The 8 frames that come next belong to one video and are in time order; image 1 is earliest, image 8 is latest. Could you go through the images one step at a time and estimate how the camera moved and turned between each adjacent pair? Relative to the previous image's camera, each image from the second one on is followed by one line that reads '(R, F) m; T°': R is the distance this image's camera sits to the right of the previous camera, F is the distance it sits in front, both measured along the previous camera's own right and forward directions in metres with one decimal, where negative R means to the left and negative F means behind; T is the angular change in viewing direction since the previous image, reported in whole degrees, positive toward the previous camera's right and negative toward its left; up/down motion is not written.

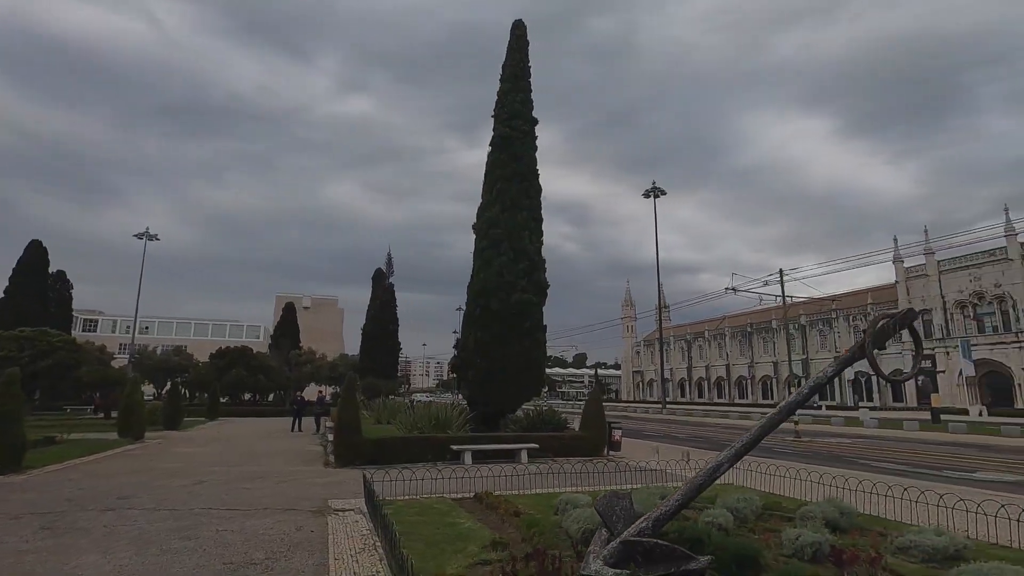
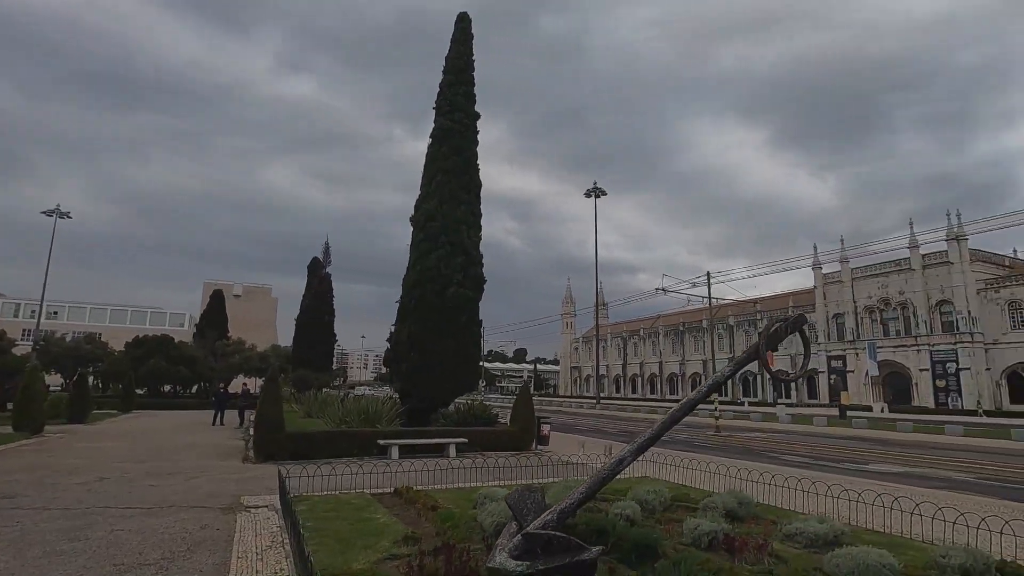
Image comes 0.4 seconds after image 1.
(+0.3, -0.1) m; +6°
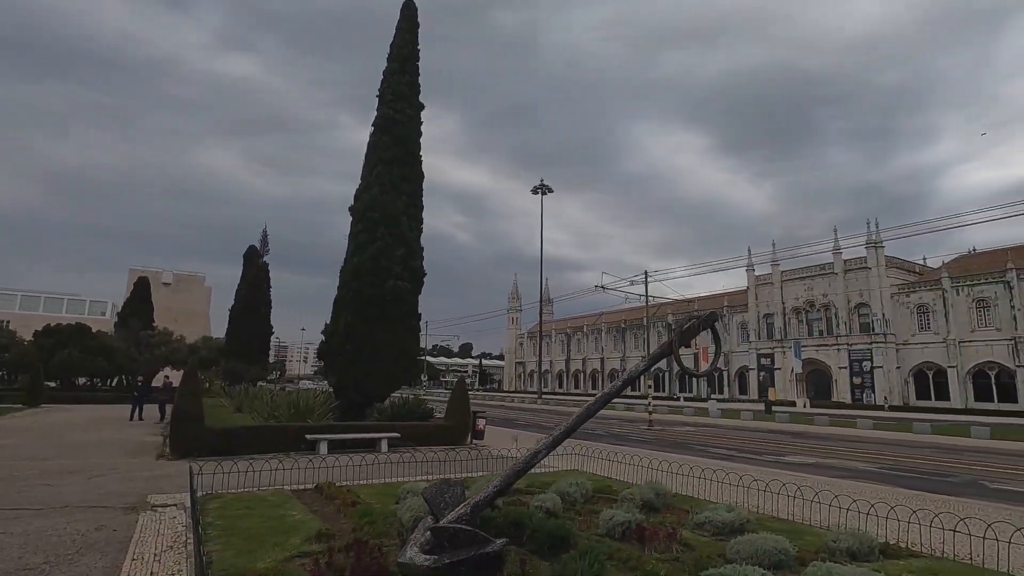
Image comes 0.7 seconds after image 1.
(+0.3, 0.0) m; +6°
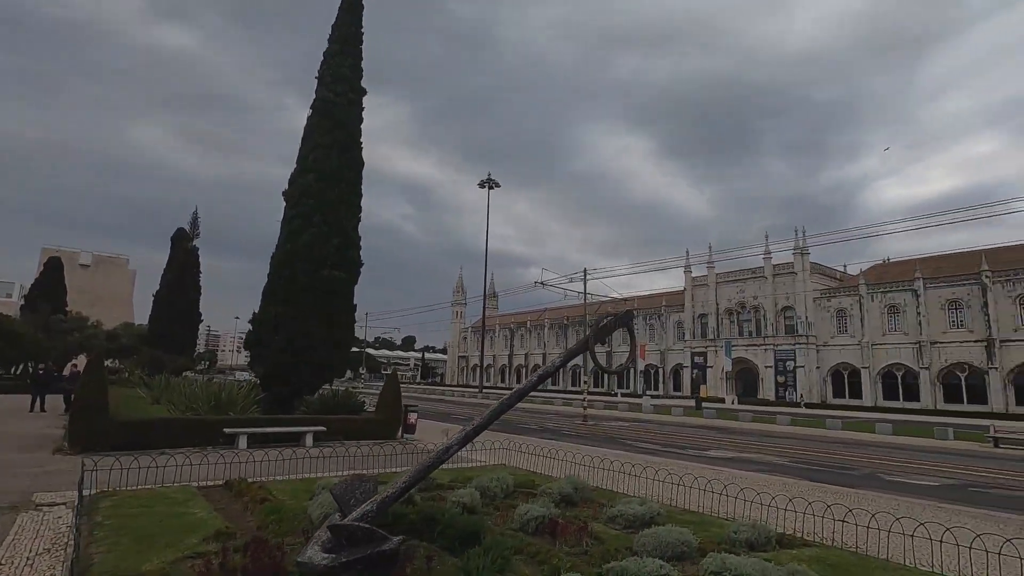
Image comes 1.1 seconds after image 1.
(+0.3, +0.1) m; +6°
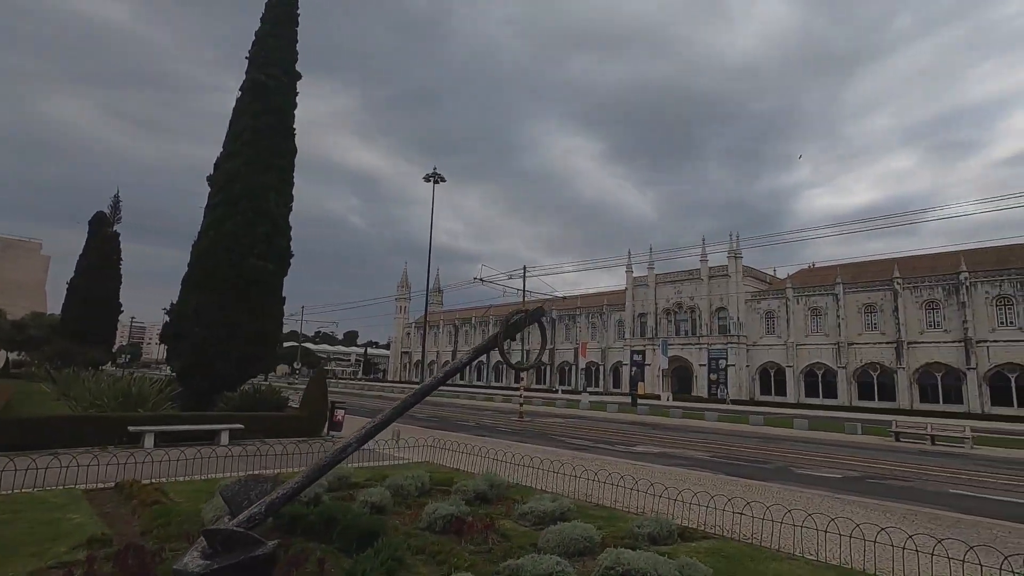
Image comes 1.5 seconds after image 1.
(+0.4, +0.1) m; +6°
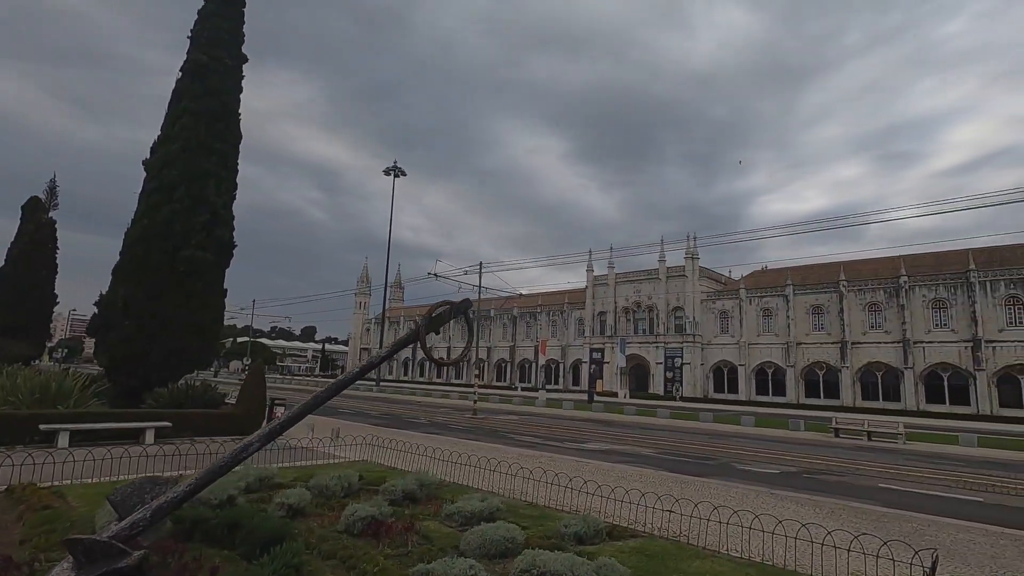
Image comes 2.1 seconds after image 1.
(+0.4, +0.2) m; +4°
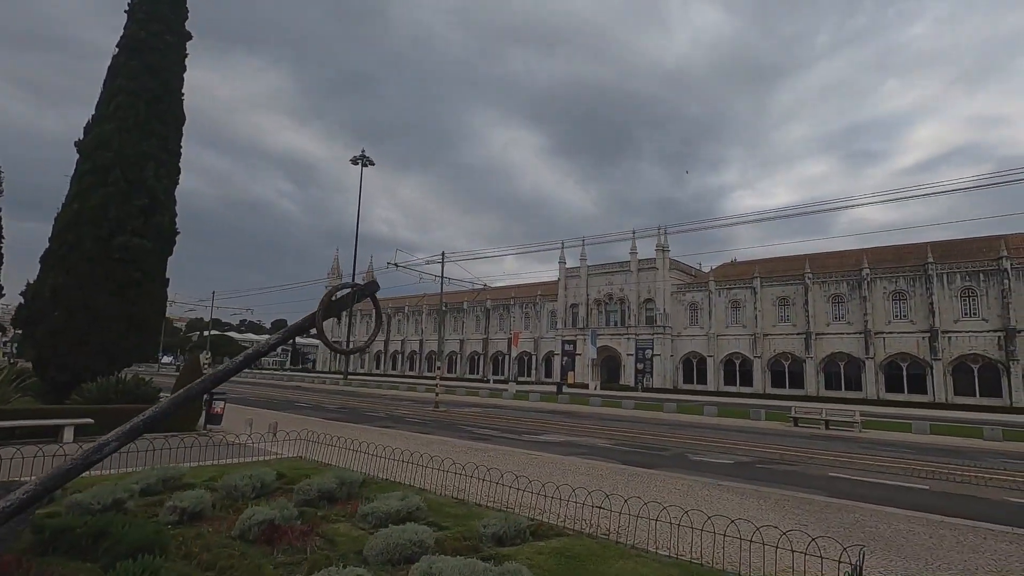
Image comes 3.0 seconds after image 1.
(+0.7, +0.5) m; +3°
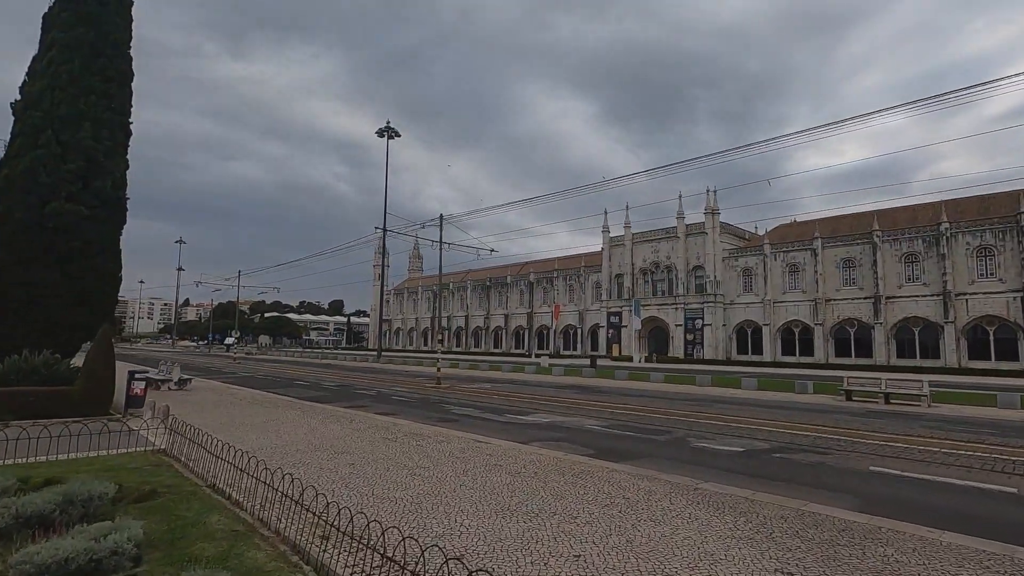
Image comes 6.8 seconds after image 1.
(+2.4, +3.0) m; -6°
